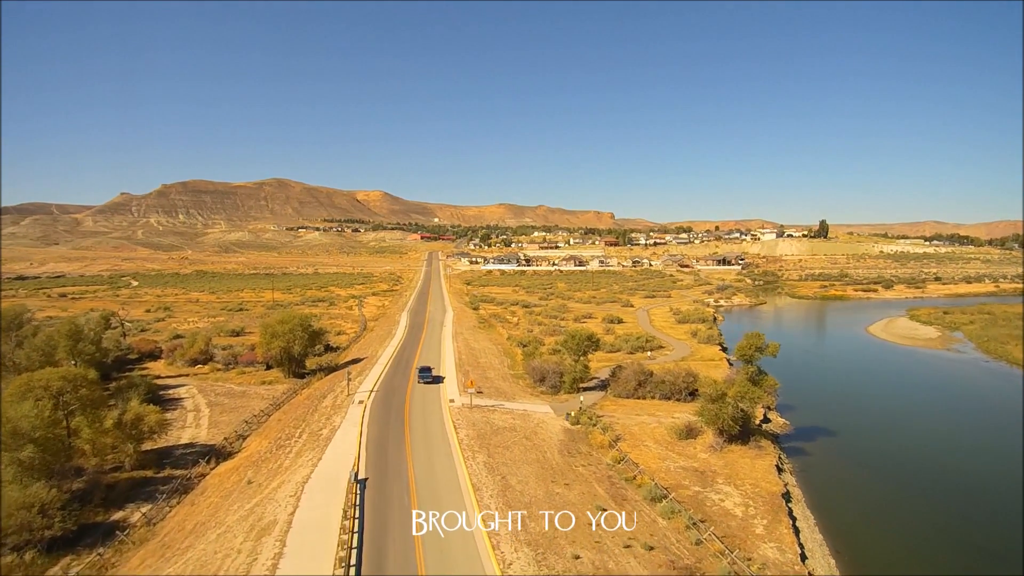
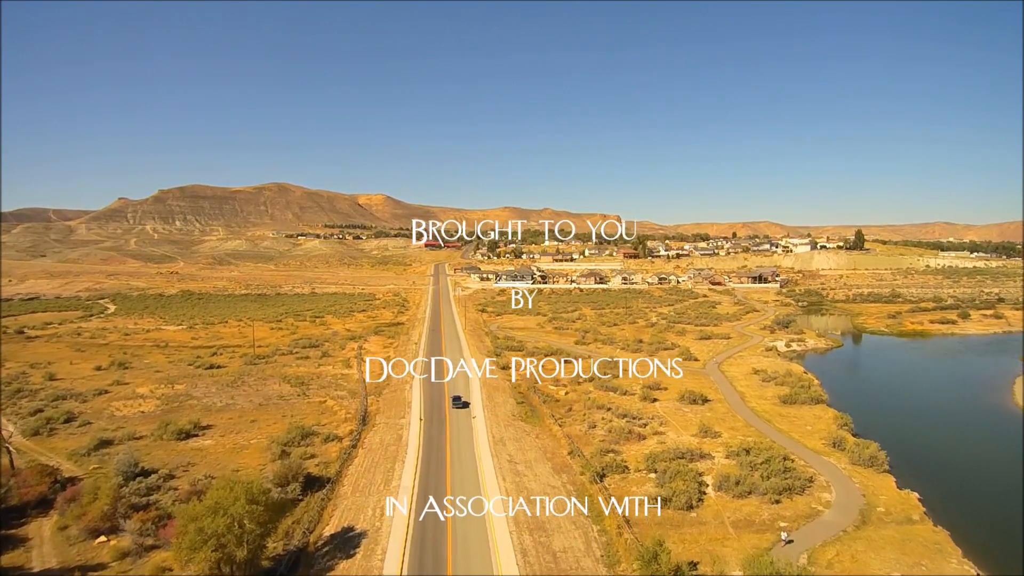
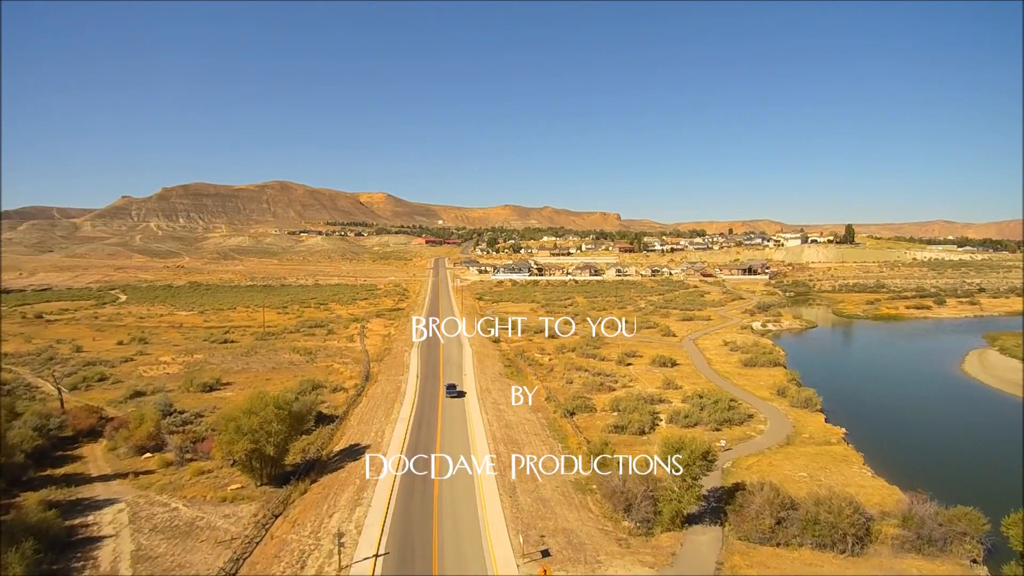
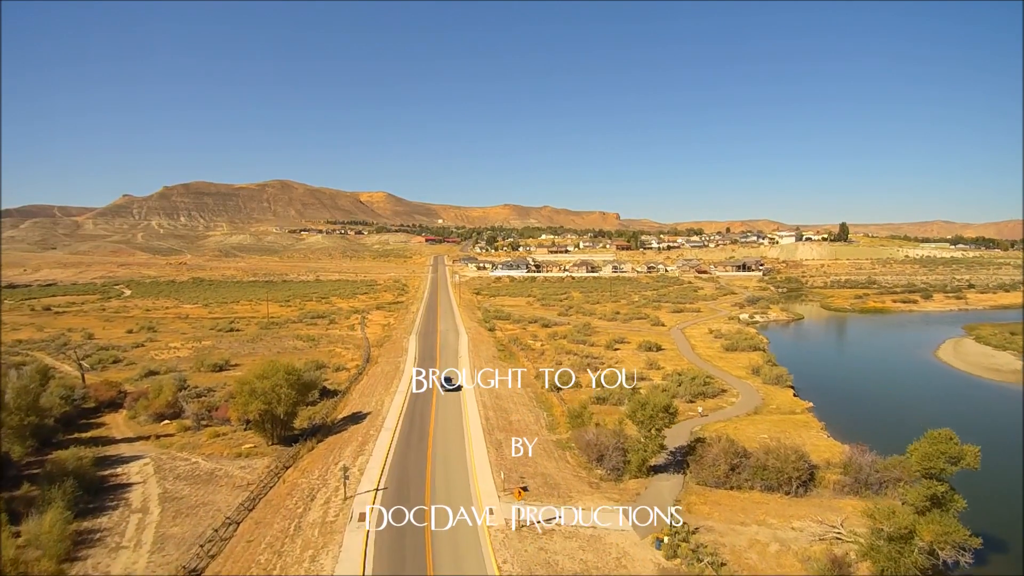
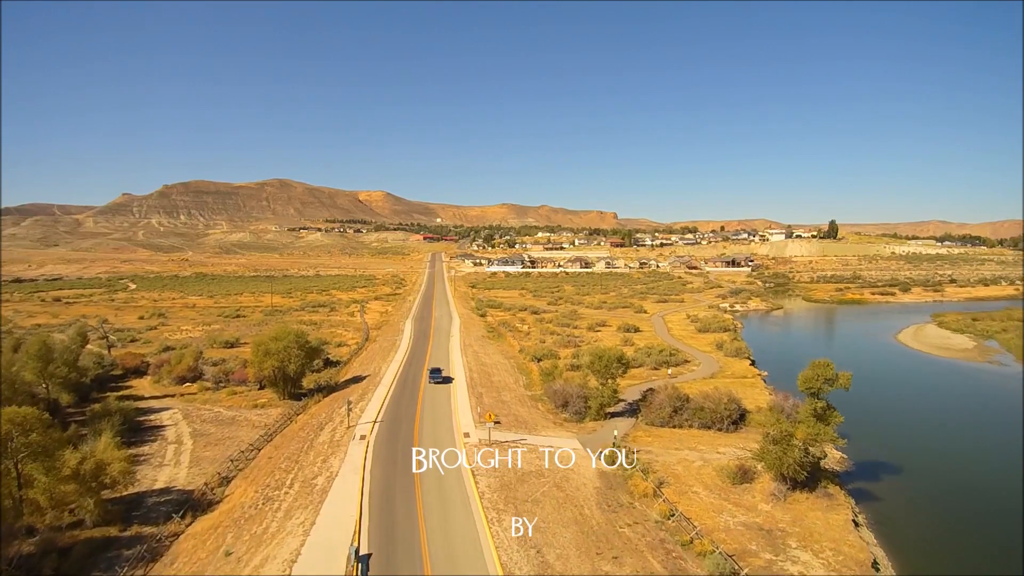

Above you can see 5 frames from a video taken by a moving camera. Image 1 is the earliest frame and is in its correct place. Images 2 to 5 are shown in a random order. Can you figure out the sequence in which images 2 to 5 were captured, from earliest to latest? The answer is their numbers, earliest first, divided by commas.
5, 4, 3, 2
